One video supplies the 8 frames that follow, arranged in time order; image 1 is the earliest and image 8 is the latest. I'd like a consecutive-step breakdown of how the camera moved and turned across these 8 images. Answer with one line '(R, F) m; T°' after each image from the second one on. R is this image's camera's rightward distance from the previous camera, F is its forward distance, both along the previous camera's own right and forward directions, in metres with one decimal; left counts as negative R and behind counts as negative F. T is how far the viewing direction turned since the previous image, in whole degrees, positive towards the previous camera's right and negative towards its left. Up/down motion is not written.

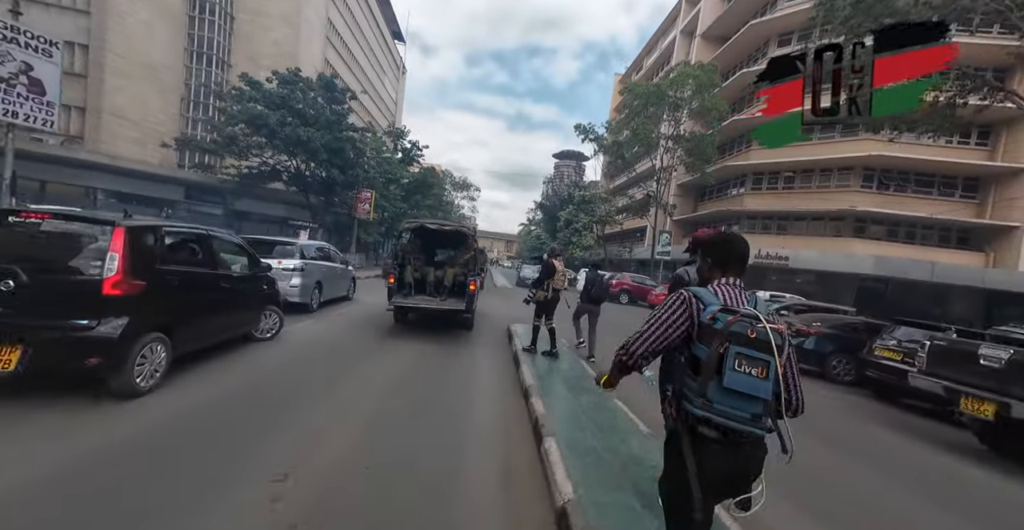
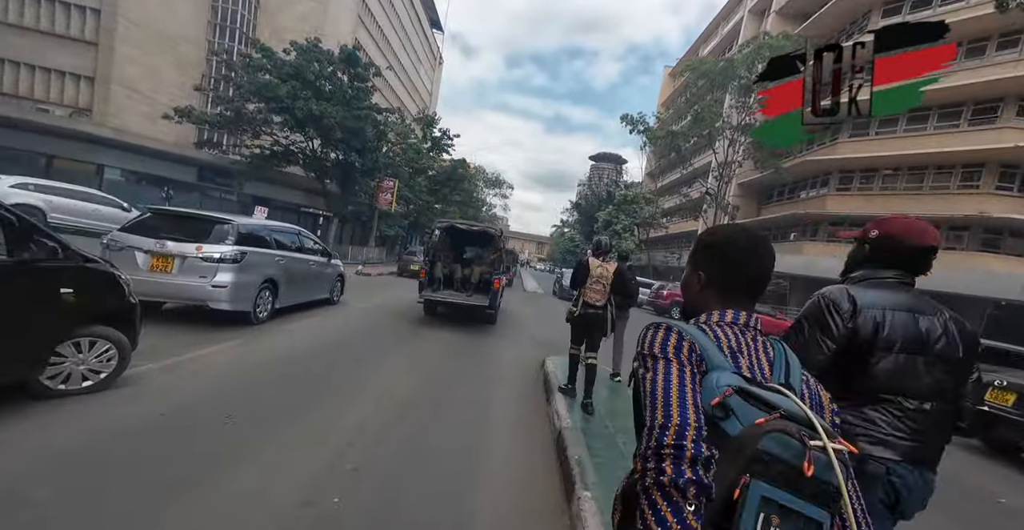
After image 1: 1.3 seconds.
(-0.2, +2.6) m; -4°
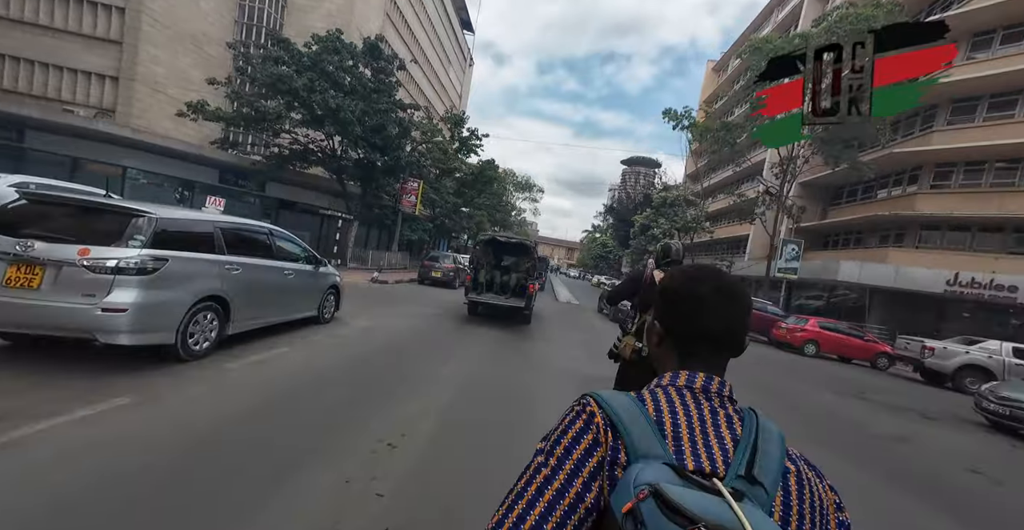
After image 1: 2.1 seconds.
(-0.1, +1.7) m; -4°
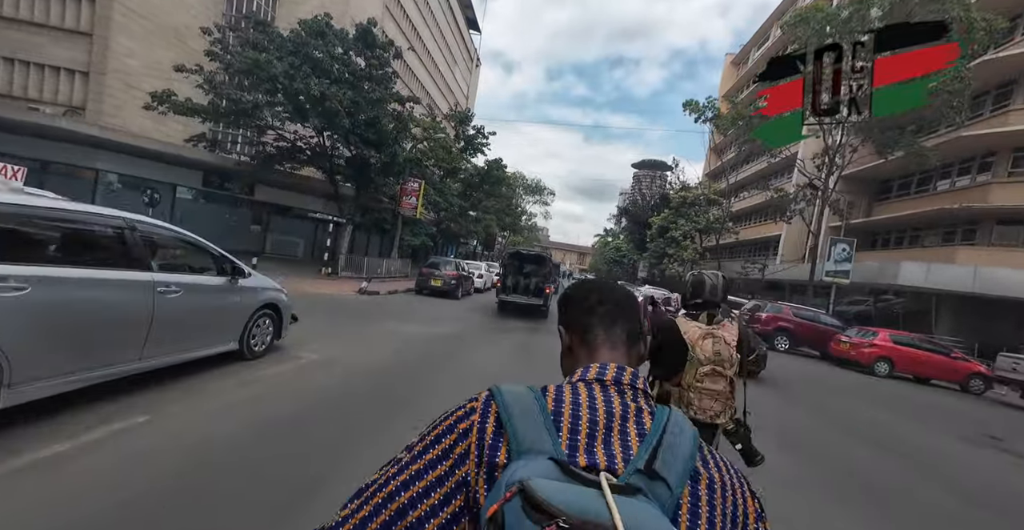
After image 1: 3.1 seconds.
(0.0, +1.9) m; -2°
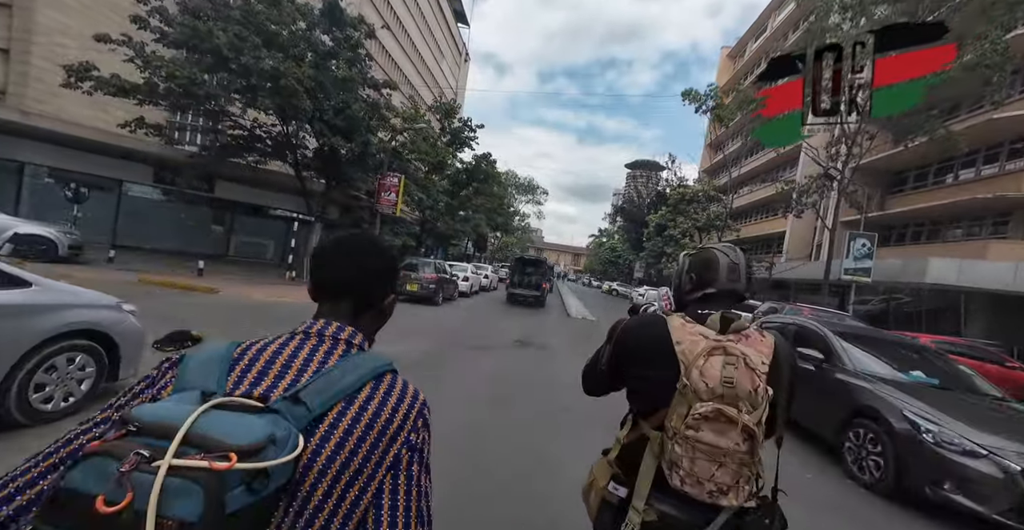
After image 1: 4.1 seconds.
(+0.2, +1.6) m; +1°
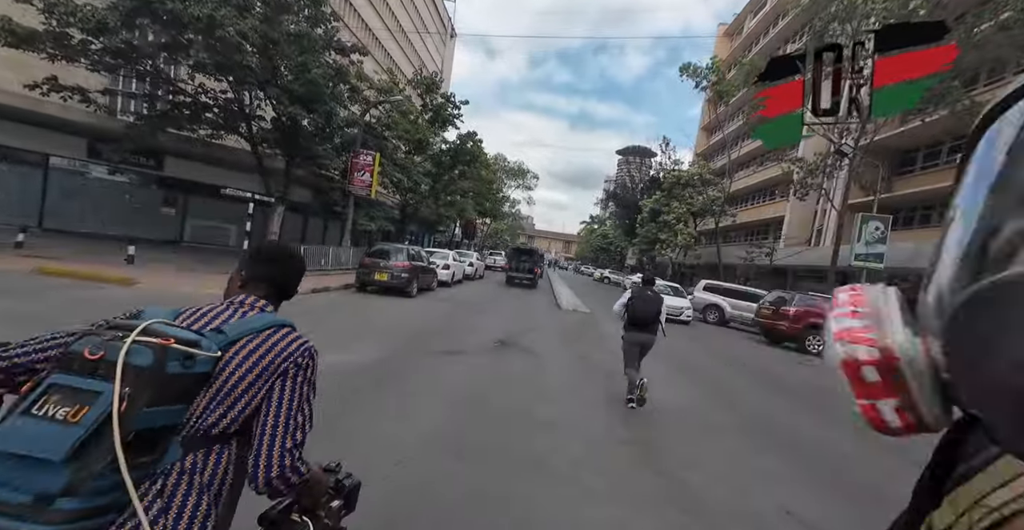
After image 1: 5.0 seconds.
(+0.2, +1.4) m; +1°
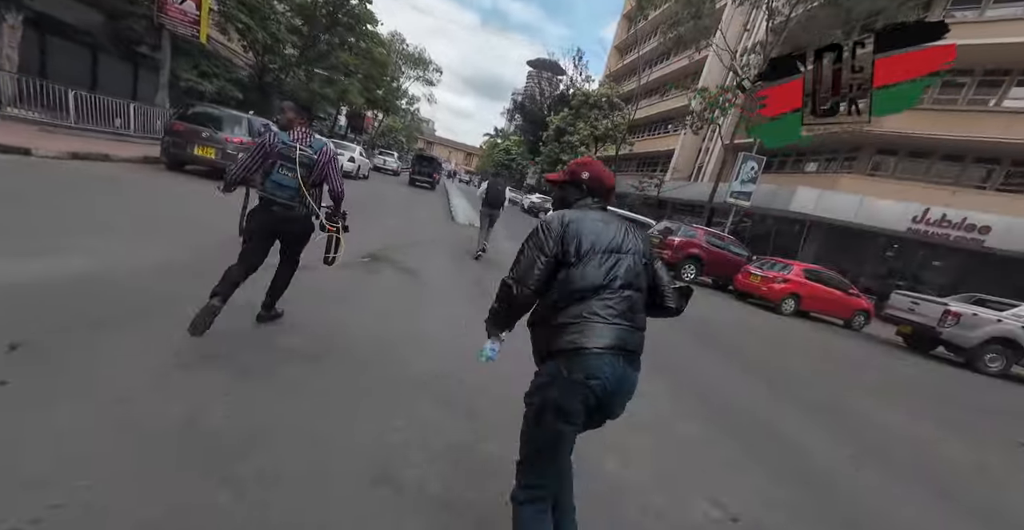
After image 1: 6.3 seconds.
(+0.4, +1.6) m; +16°
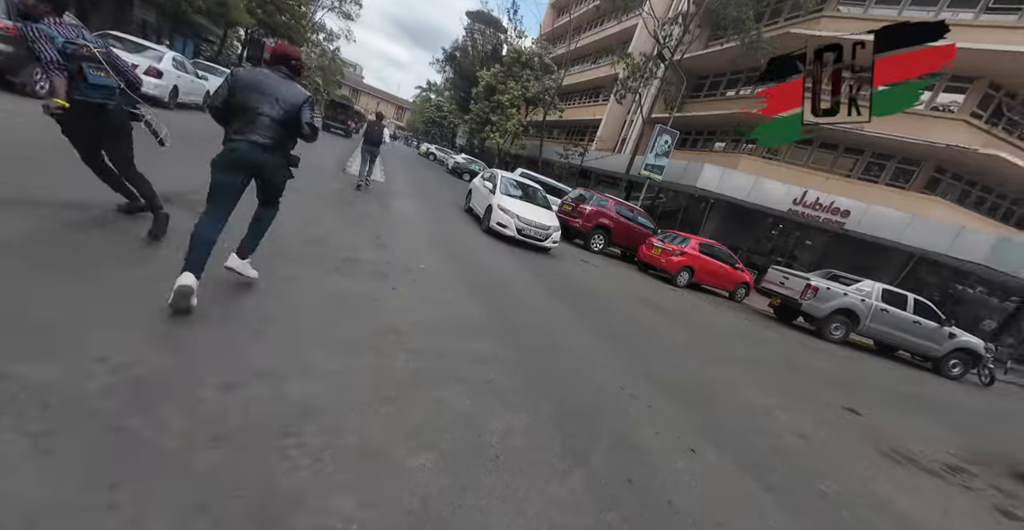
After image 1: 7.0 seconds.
(+1.1, +0.8) m; +10°
